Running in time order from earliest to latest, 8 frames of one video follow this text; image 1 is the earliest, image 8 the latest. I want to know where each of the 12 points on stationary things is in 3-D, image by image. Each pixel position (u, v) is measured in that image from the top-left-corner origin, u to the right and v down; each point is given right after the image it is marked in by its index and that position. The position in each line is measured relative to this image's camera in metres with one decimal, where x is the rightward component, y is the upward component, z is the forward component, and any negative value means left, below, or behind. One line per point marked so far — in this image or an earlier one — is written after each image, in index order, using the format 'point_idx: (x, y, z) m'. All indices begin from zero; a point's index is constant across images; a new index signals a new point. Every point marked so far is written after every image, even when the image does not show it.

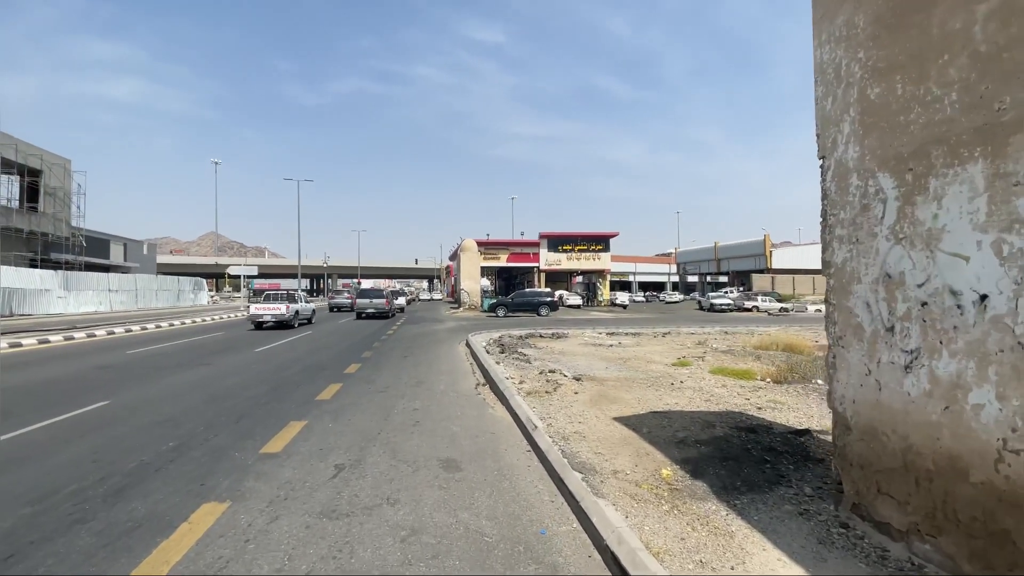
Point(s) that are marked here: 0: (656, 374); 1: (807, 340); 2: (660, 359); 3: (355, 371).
0: (+3.3, -2.1, +11.1) m
1: (+11.8, -2.0, +19.3) m
2: (+4.3, -2.1, +13.9) m
3: (-4.0, -2.1, +12.4) m
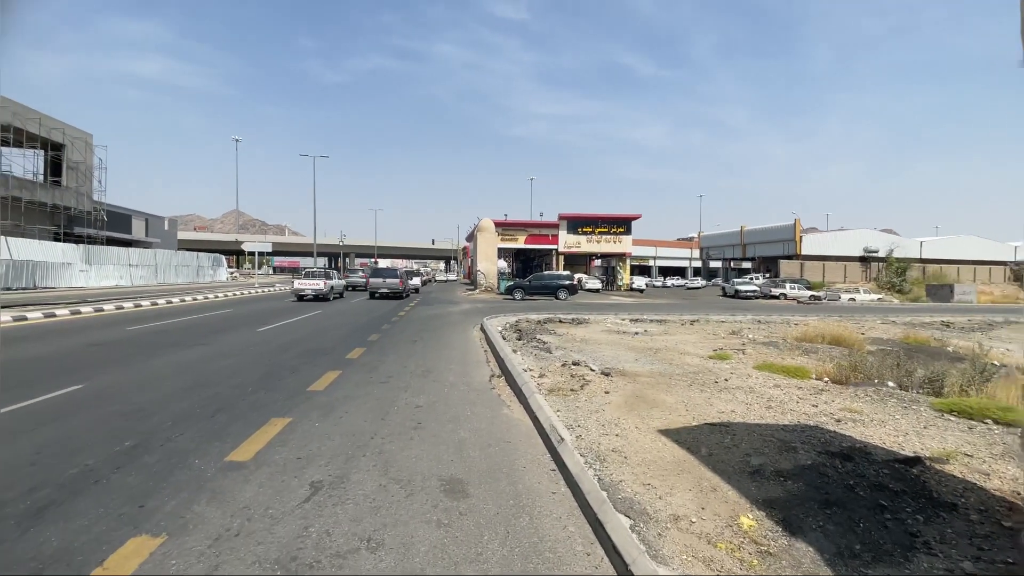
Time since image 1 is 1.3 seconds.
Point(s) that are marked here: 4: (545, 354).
0: (+3.7, -1.7, +9.8) m
1: (+12.4, -1.6, +17.6) m
2: (+4.7, -1.7, +12.5) m
3: (-3.6, -1.6, +11.3) m
4: (+0.8, -1.5, +11.3) m
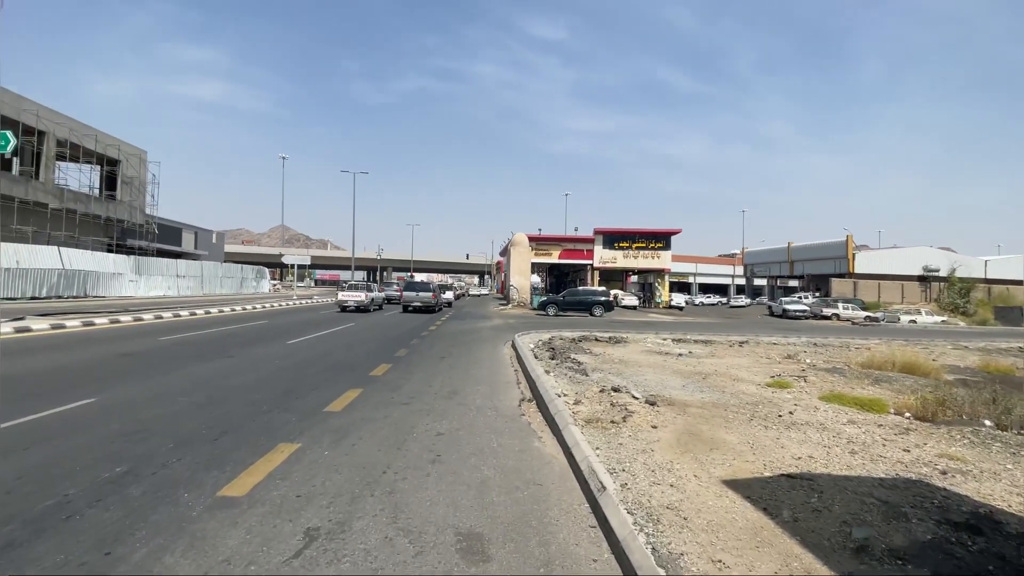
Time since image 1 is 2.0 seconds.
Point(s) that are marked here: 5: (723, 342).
0: (+4.3, -2.1, +8.7) m
1: (+13.6, -2.3, +15.9) m
2: (+5.5, -2.1, +11.3) m
3: (-2.9, -1.9, +10.7) m
4: (+1.5, -1.9, +10.4) m
5: (+8.6, -2.2, +19.7) m
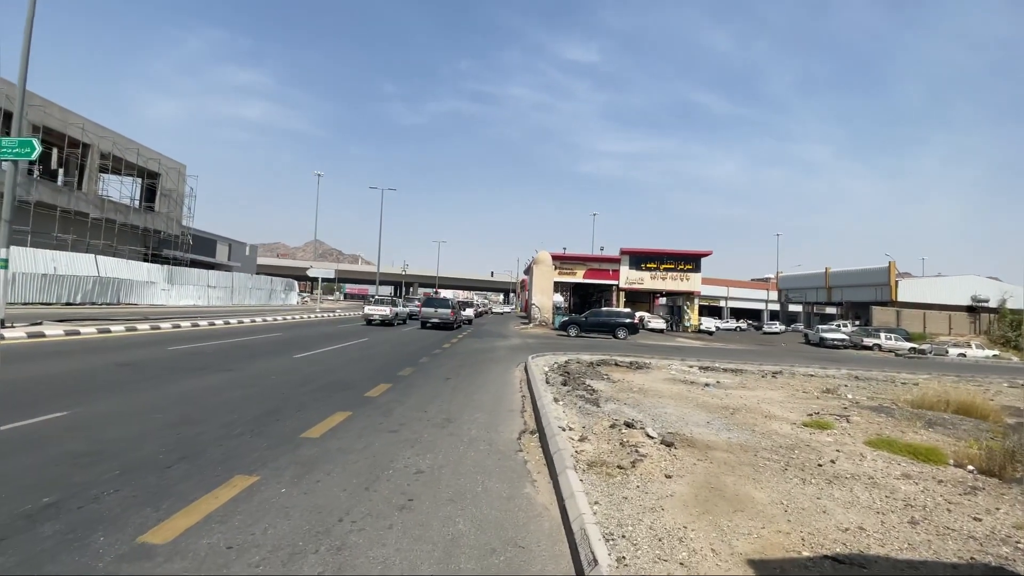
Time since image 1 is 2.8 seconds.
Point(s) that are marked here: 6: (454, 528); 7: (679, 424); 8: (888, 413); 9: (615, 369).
0: (+4.3, -2.5, +7.5) m
1: (+13.9, -3.2, +14.2) m
2: (+5.7, -2.7, +10.1) m
3: (-2.8, -2.2, +10.0) m
4: (+1.6, -2.3, +9.4) m
5: (+9.2, -3.2, +18.3) m
6: (-0.5, -2.2, +4.4) m
7: (+3.0, -2.4, +8.5) m
8: (+8.5, -2.8, +10.9) m
9: (+3.6, -2.8, +17.0) m
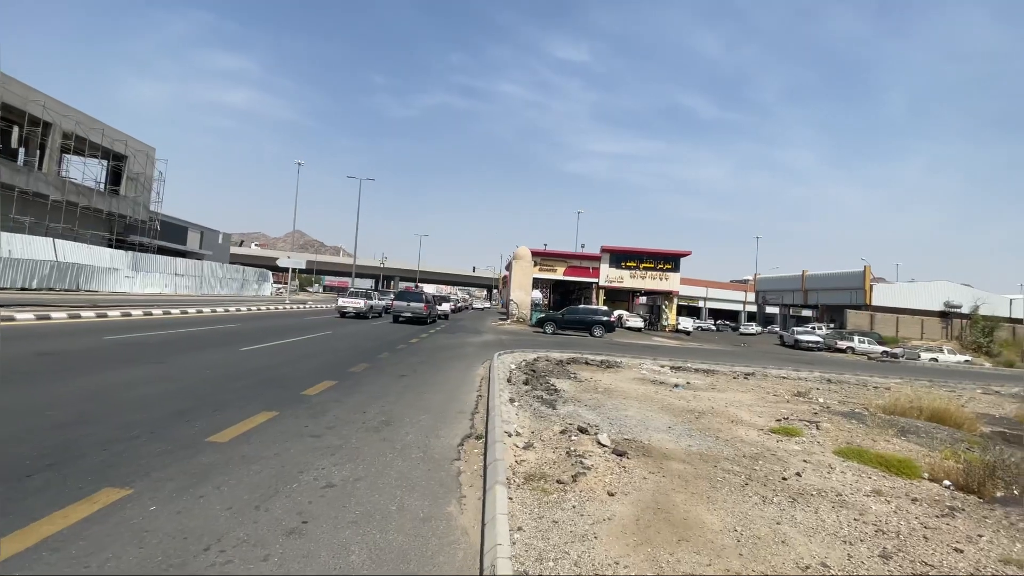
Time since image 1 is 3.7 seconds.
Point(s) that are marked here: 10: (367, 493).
0: (+3.4, -2.4, +7.0) m
1: (+12.8, -3.3, +14.0) m
2: (+4.7, -2.6, +9.6) m
3: (-3.7, -2.0, +9.2) m
4: (+0.7, -2.2, +8.8) m
5: (+8.0, -3.2, +17.9) m
6: (-1.3, -2.1, +3.7) m
7: (+2.1, -2.3, +7.9) m
8: (+7.6, -2.9, +10.5) m
9: (+2.4, -2.7, +16.4) m
10: (-1.5, -2.1, +4.9) m
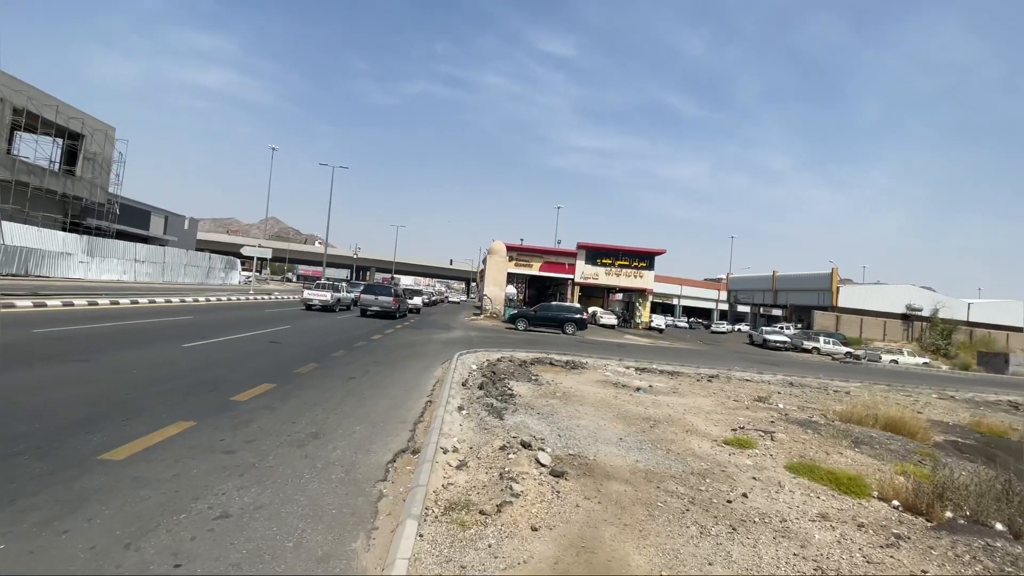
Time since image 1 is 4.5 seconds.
0: (+2.6, -2.6, +6.7) m
1: (+11.6, -3.6, +14.1) m
2: (+3.7, -2.8, +9.4) m
3: (-4.6, -1.9, +8.6) m
4: (-0.2, -2.2, +8.3) m
5: (+6.6, -3.2, +17.8) m
6: (-2.0, -2.1, +3.2) m
7: (+1.2, -2.4, +7.5) m
8: (+6.5, -3.0, +10.4) m
9: (+1.2, -2.7, +16.0) m
10: (-2.2, -2.1, +4.4) m
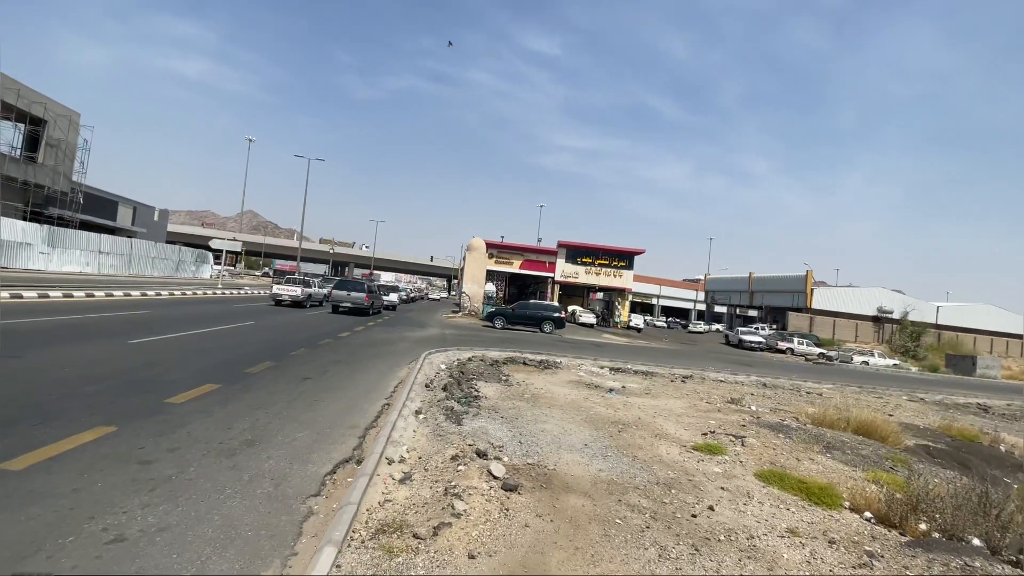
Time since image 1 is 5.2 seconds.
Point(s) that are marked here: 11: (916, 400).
0: (+2.0, -2.6, +6.3) m
1: (+10.7, -3.6, +14.1) m
2: (+3.0, -2.8, +9.0) m
3: (-5.3, -1.8, +7.9) m
4: (-0.9, -2.2, +7.8) m
5: (+5.6, -3.2, +17.5) m
6: (-2.4, -2.1, +2.6) m
7: (+0.6, -2.4, +7.1) m
8: (+5.8, -3.1, +10.1) m
9: (+0.2, -2.6, +15.6) m
10: (-2.7, -2.1, +3.8) m
11: (+16.4, -4.5, +19.5) m
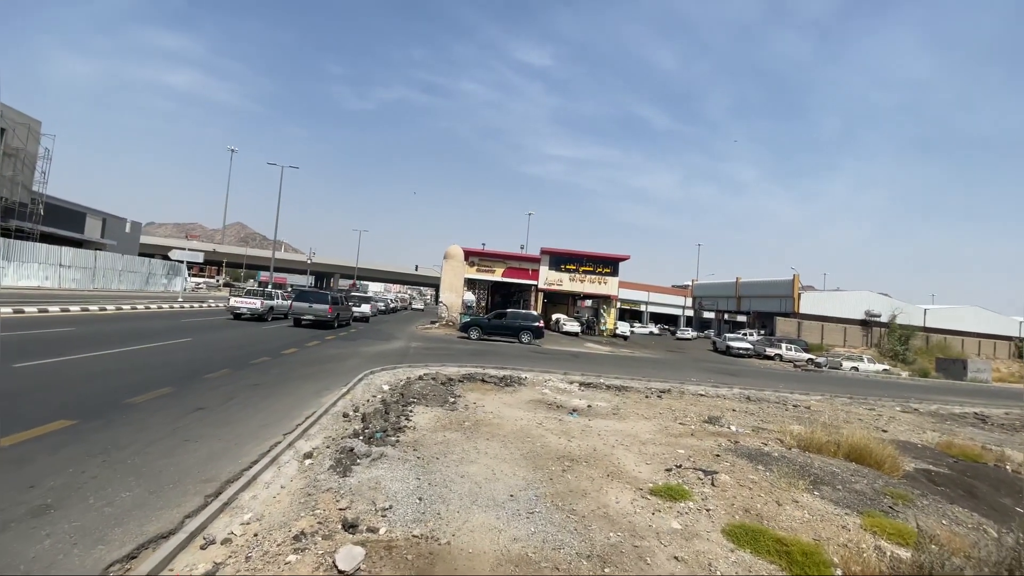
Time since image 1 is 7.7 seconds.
0: (+0.8, -2.6, +4.7) m
1: (+9.5, -3.7, +12.6) m
2: (+1.8, -2.9, +7.5) m
3: (-6.5, -2.0, +6.2) m
4: (-2.0, -2.3, +6.2) m
5: (+4.2, -3.5, +16.0) m
6: (-3.5, -2.2, +1.0) m
7: (-0.6, -2.5, +5.5) m
8: (+4.6, -3.1, +8.6) m
9: (-1.1, -2.9, +14.0) m
10: (-3.9, -2.2, +2.1) m
11: (+15.0, -4.7, +18.2) m
